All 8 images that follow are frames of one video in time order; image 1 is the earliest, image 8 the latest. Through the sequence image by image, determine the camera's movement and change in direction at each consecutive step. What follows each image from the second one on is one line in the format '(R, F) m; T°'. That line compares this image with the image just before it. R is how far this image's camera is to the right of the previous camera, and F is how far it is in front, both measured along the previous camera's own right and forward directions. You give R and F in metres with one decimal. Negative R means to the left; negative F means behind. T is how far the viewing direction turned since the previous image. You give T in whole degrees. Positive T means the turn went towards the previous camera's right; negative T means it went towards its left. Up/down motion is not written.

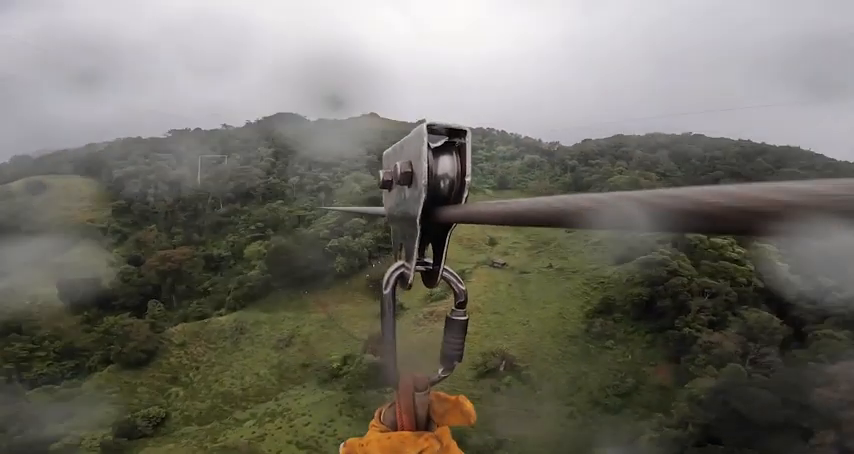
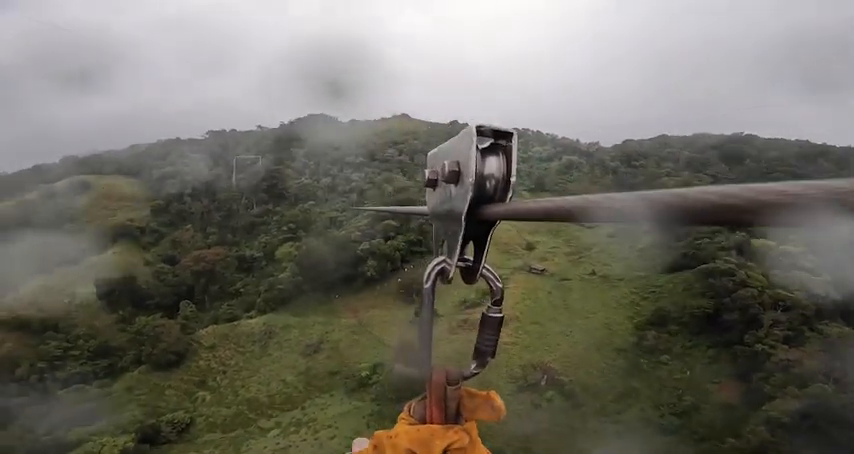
(0.0, +0.9) m; -4°
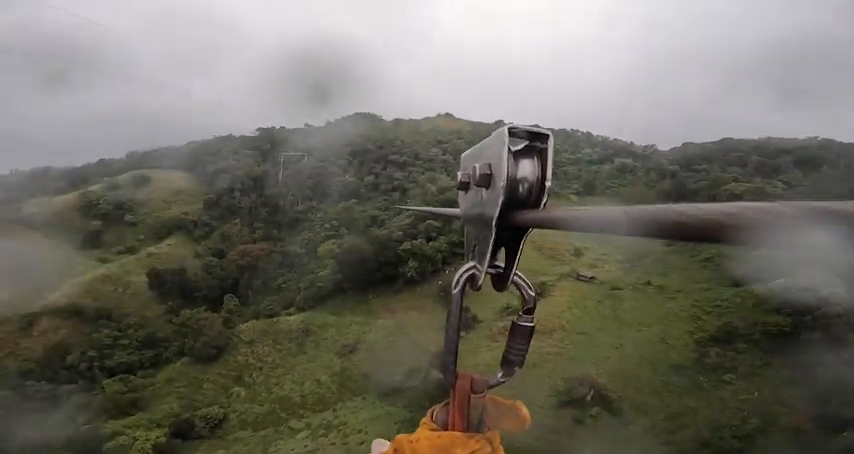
(+0.3, +0.7) m; -5°
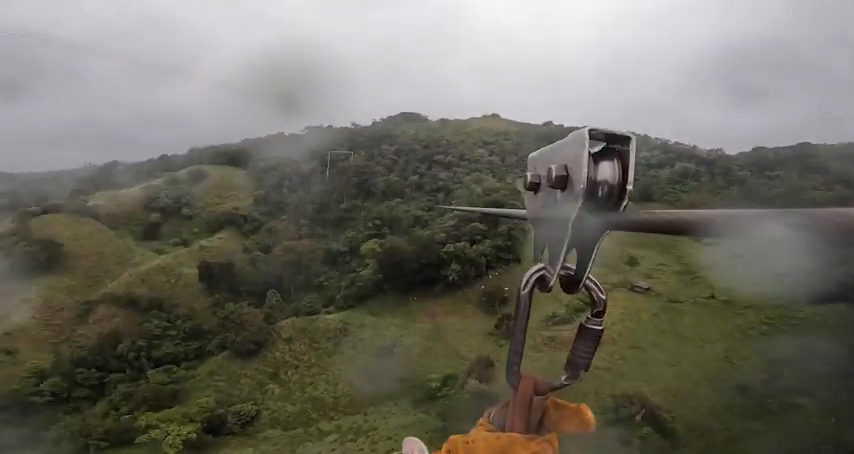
(+0.4, +0.6) m; -6°
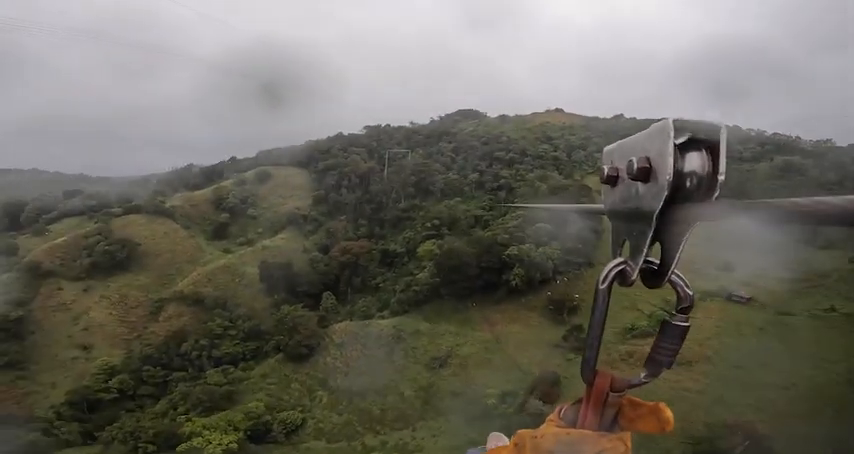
(+0.4, +1.3) m; -7°
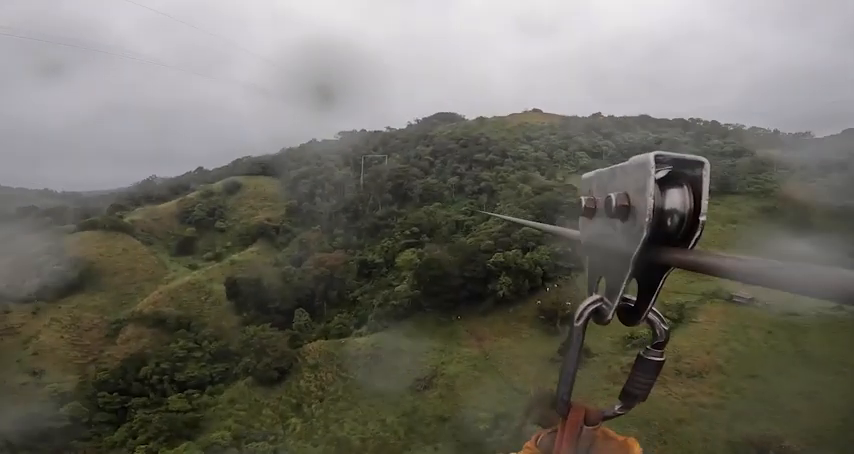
(0.0, +1.4) m; +2°
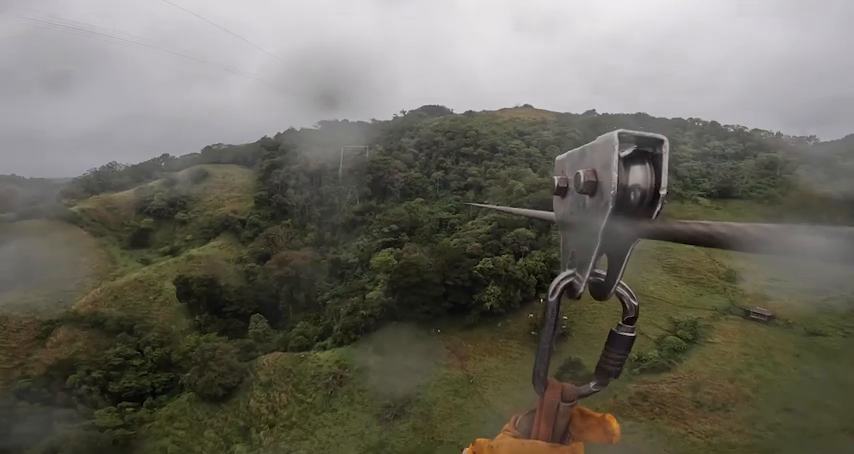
(+0.2, +2.3) m; +2°
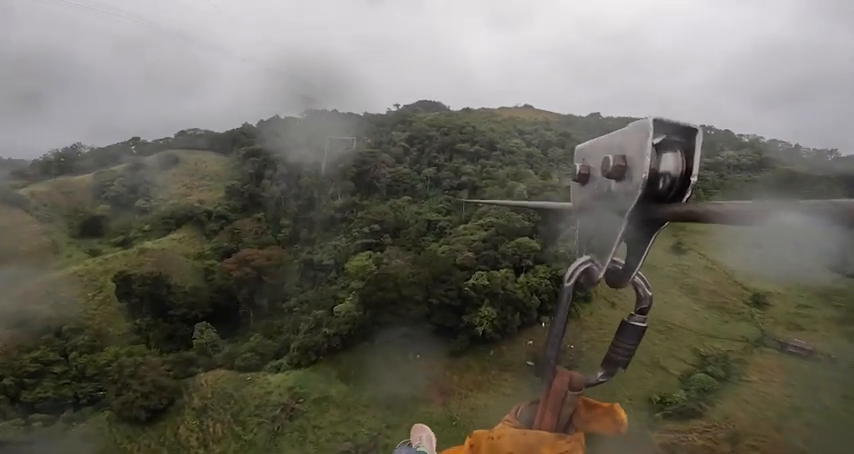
(+0.2, +2.6) m; +1°
